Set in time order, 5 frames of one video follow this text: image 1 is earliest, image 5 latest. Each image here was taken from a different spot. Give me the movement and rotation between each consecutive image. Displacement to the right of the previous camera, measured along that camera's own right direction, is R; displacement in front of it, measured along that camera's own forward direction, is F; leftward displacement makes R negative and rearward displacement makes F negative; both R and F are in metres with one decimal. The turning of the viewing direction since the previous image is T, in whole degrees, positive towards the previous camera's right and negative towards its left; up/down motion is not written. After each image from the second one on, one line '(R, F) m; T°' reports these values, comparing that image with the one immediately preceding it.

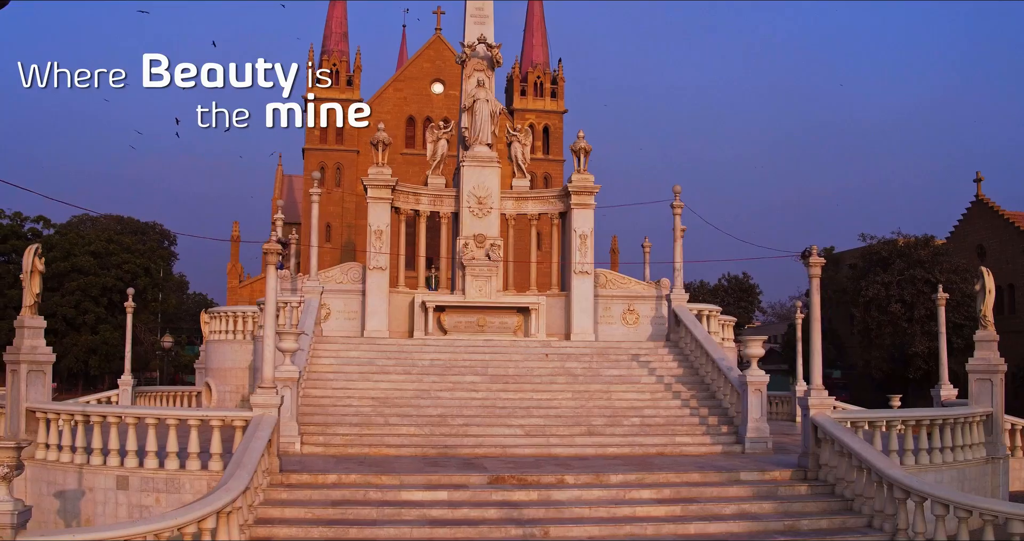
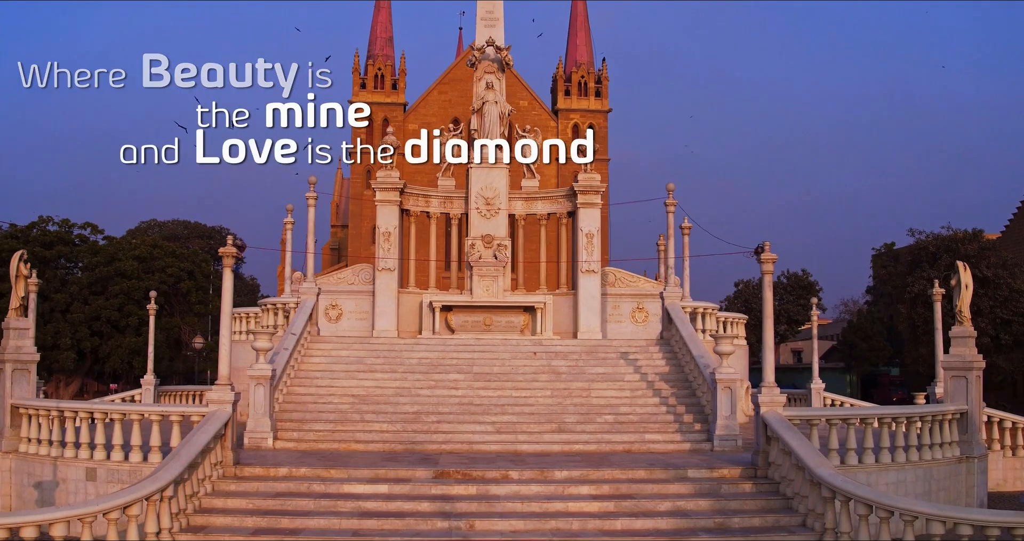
(+2.0, -0.2) m; -5°
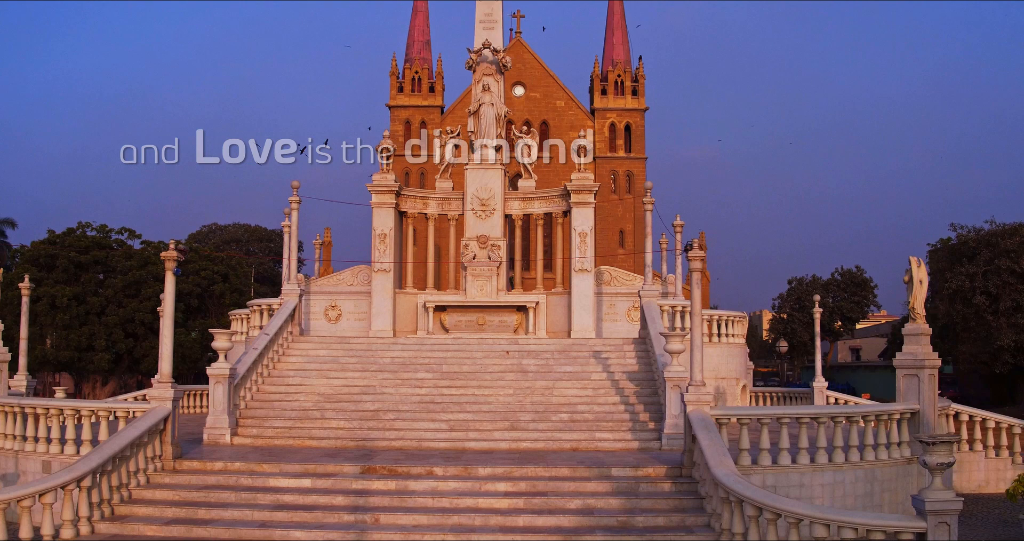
(+2.3, -0.1) m; -5°
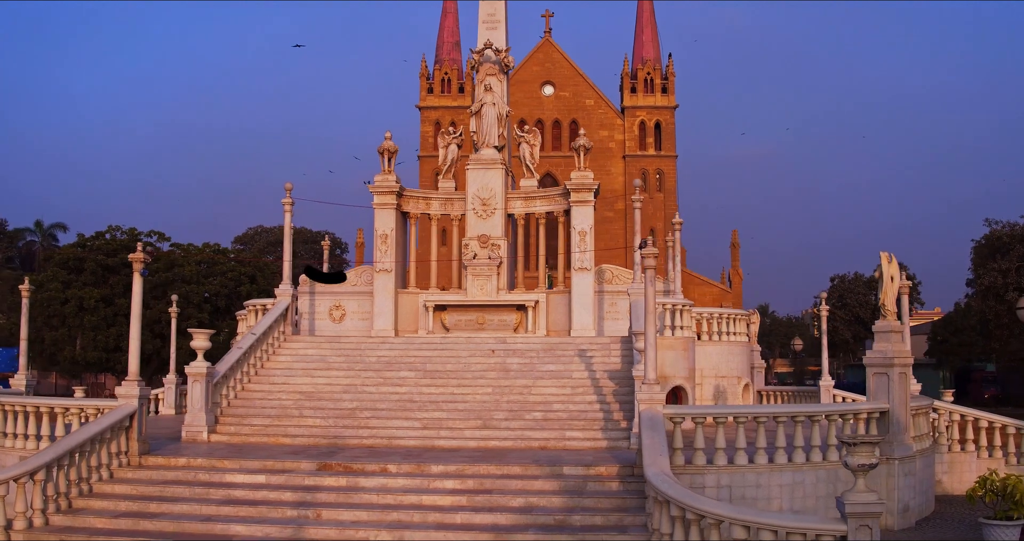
(+1.6, 0.0) m; -4°
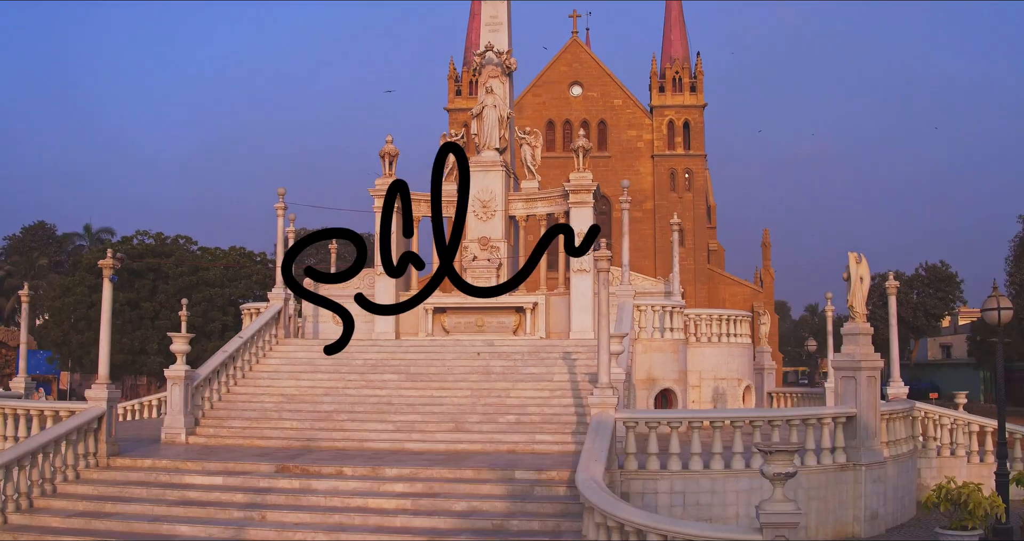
(+1.5, +0.1) m; -4°
